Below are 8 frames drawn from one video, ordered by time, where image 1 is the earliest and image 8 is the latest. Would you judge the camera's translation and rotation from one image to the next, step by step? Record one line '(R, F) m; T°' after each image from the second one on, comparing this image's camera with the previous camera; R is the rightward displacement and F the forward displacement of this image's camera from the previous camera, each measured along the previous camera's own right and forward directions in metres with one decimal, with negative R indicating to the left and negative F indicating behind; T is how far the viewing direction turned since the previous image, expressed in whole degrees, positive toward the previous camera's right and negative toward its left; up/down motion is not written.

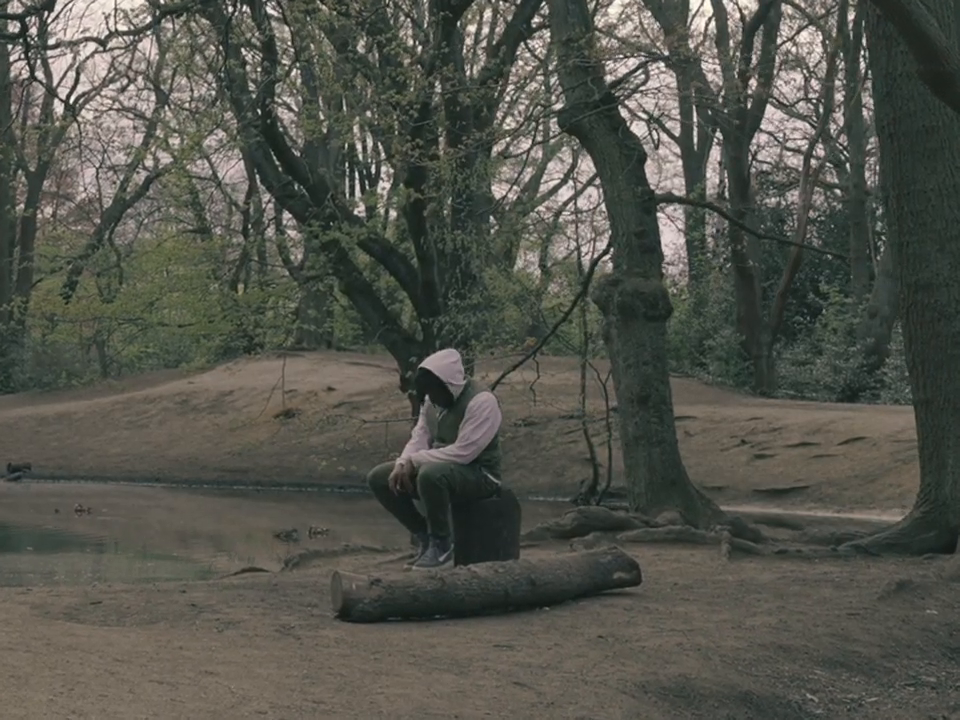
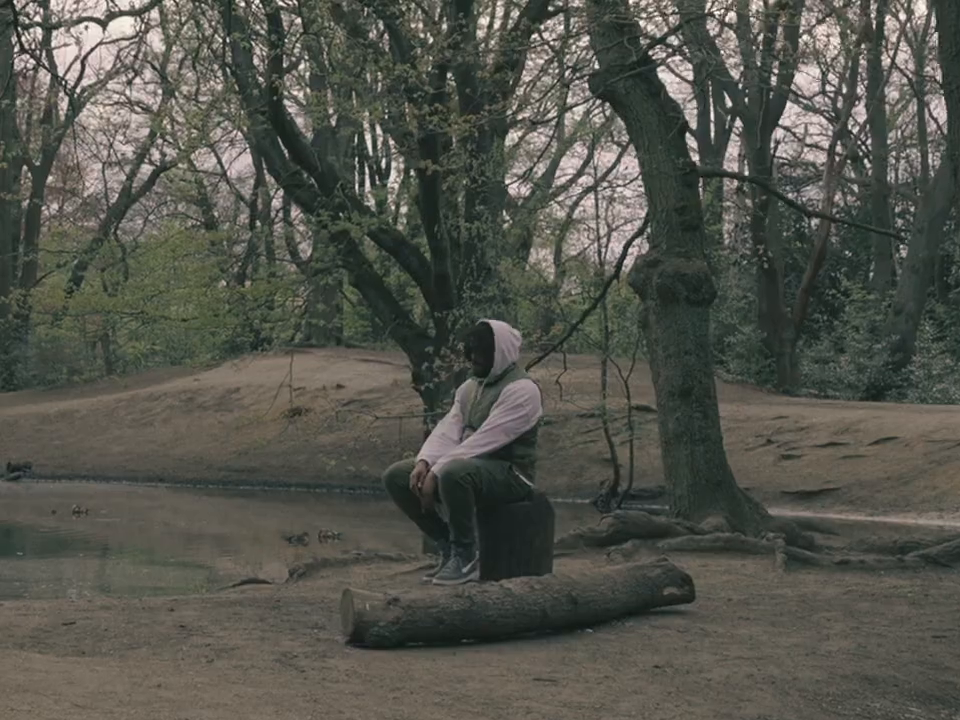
(-0.1, +0.8) m; 0°
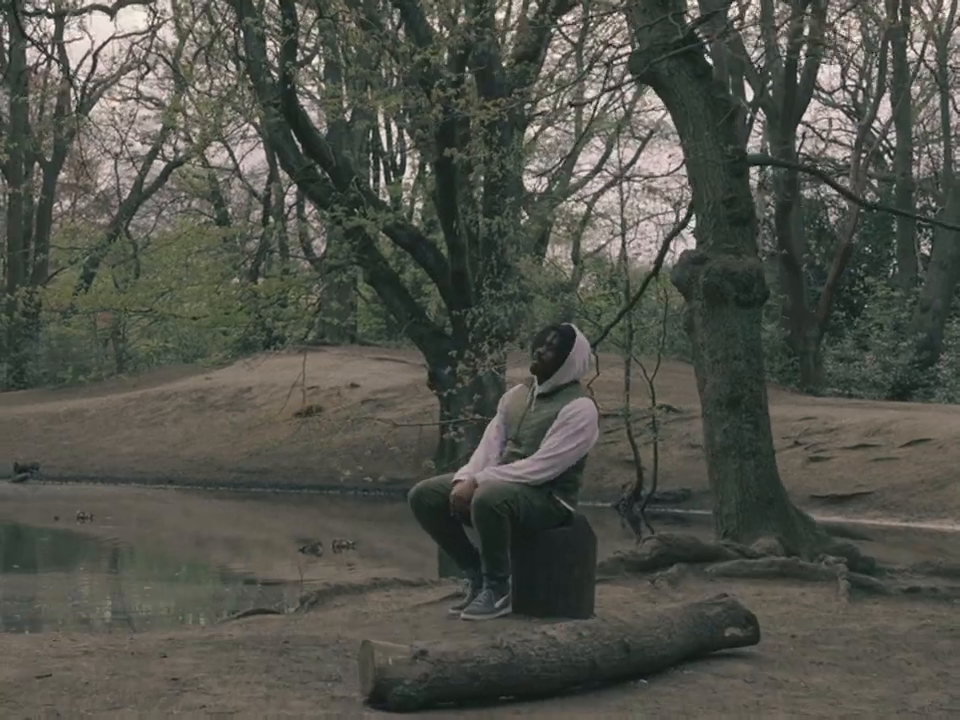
(-0.1, +0.7) m; 0°
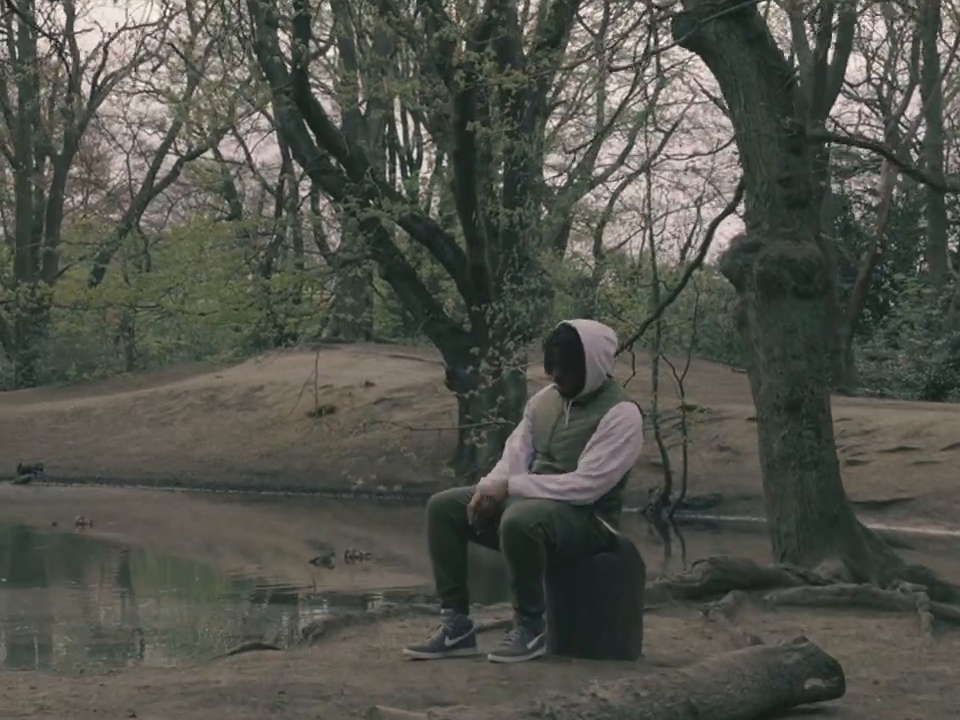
(0.0, +0.8) m; -1°
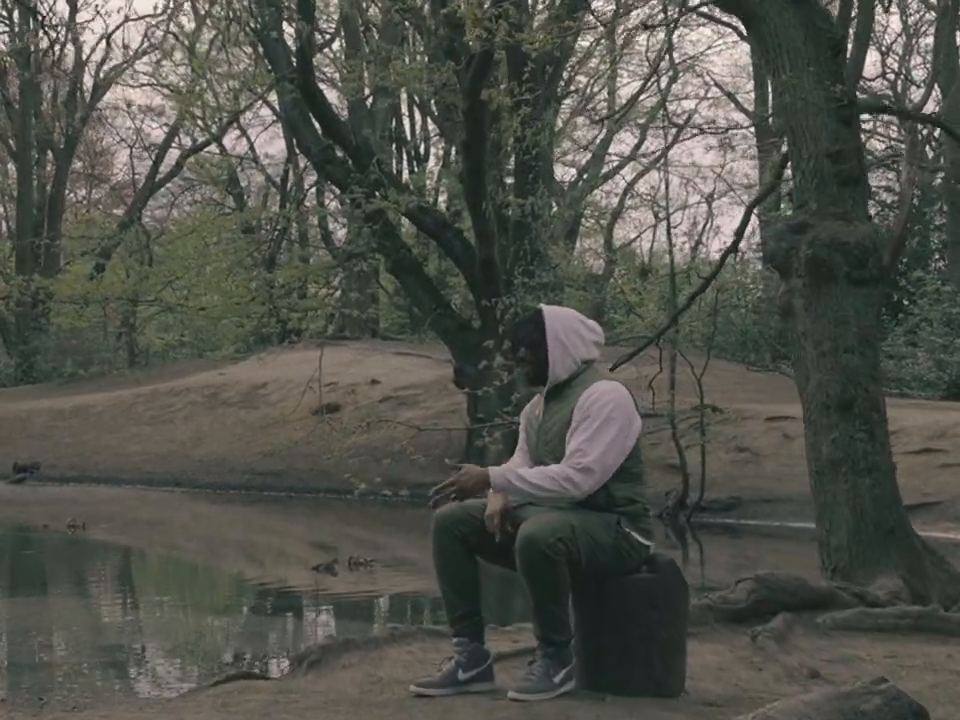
(0.0, +0.6) m; 0°
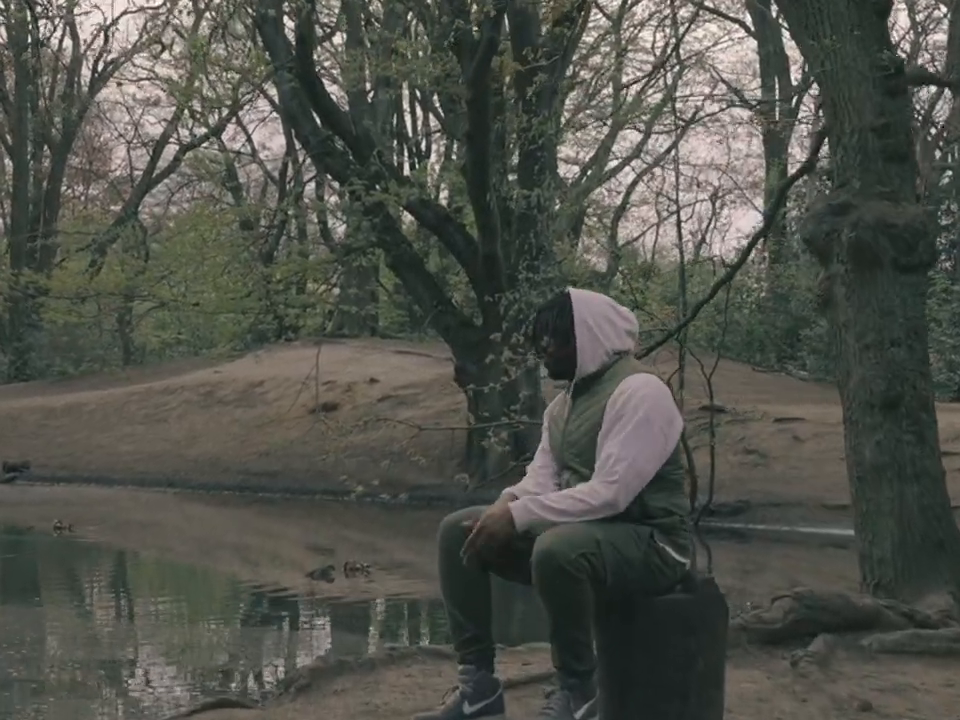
(0.0, +0.5) m; 0°
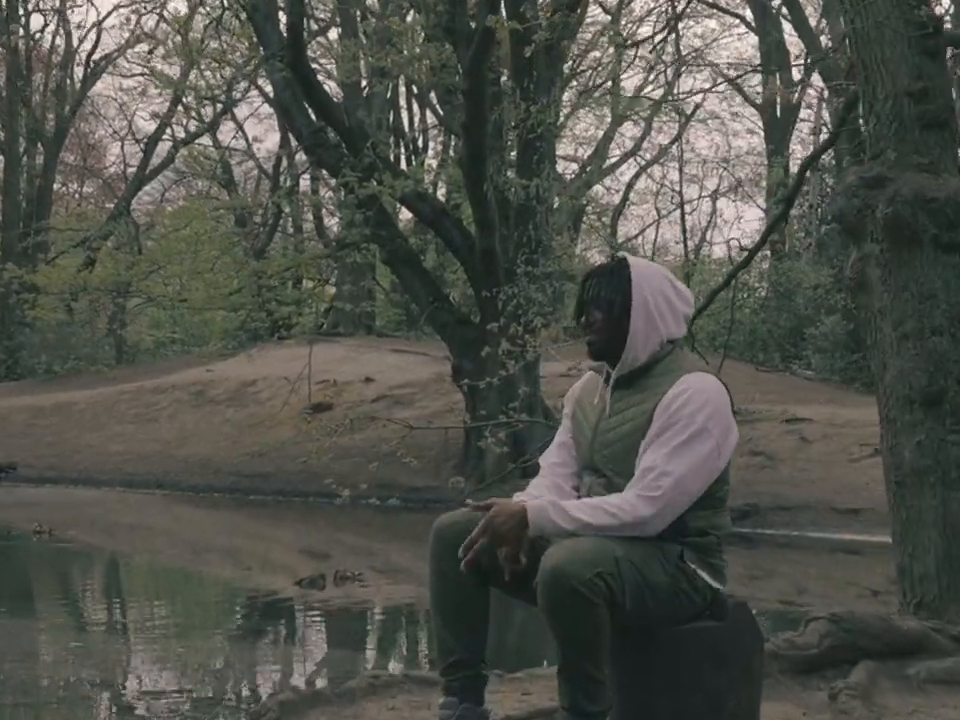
(0.0, +0.6) m; 0°
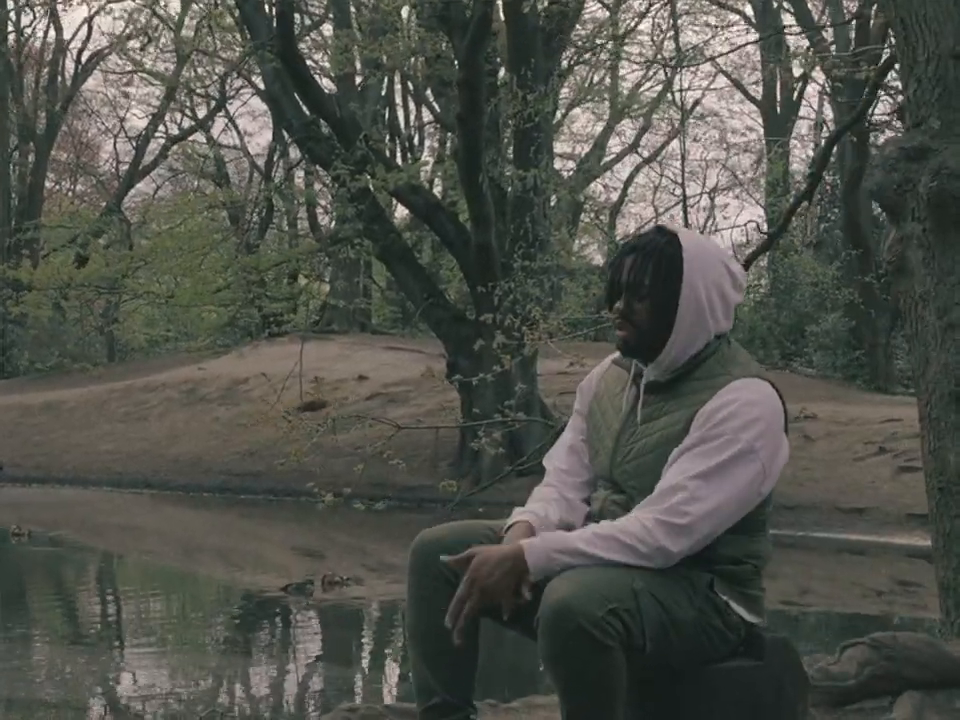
(0.0, +0.5) m; 0°
